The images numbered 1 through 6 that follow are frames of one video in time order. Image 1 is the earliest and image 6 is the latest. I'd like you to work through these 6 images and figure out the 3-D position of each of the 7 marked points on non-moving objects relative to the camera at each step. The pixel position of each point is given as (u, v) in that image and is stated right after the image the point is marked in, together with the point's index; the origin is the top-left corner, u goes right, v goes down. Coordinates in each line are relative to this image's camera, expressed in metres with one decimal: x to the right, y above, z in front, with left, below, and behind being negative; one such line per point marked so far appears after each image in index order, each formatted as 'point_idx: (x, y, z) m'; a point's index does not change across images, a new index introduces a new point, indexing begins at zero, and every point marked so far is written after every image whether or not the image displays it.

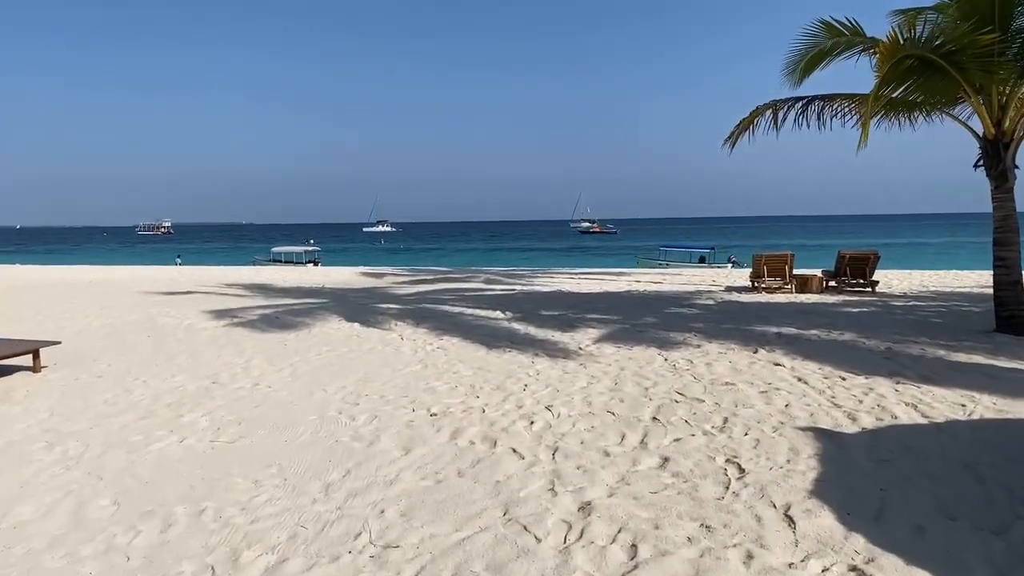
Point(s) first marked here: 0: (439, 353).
0: (-0.8, -0.7, +7.5) m
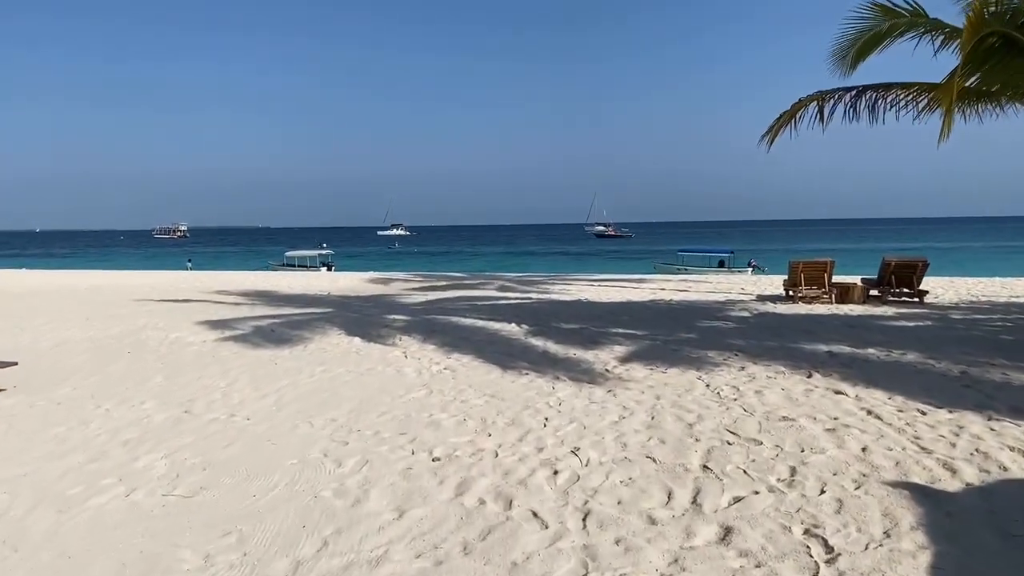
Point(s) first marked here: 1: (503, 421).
0: (-0.6, -0.8, +6.6) m
1: (-0.1, -0.9, +5.1) m
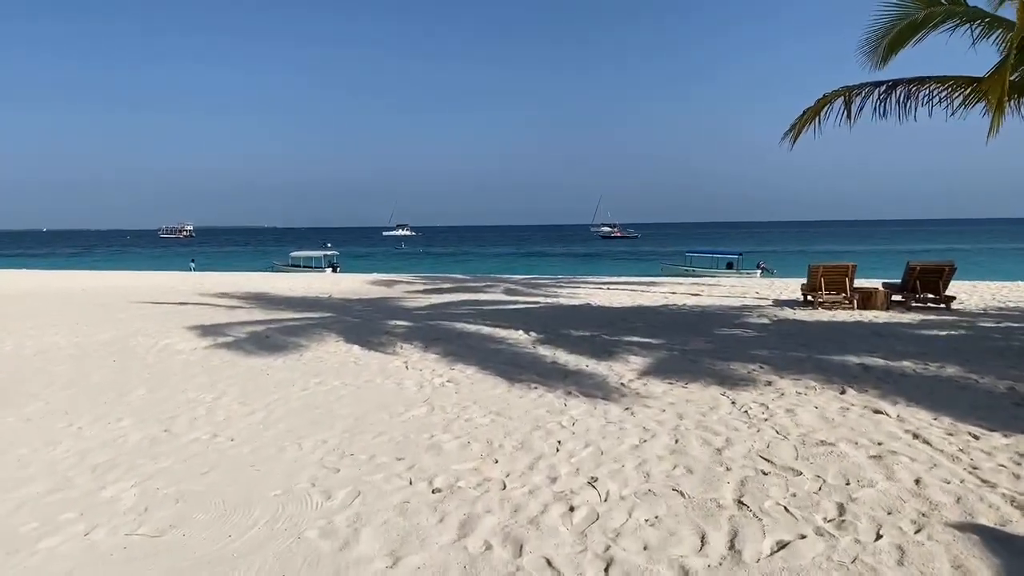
0: (-0.5, -0.9, +6.1) m
1: (0.0, -1.0, +4.7) m
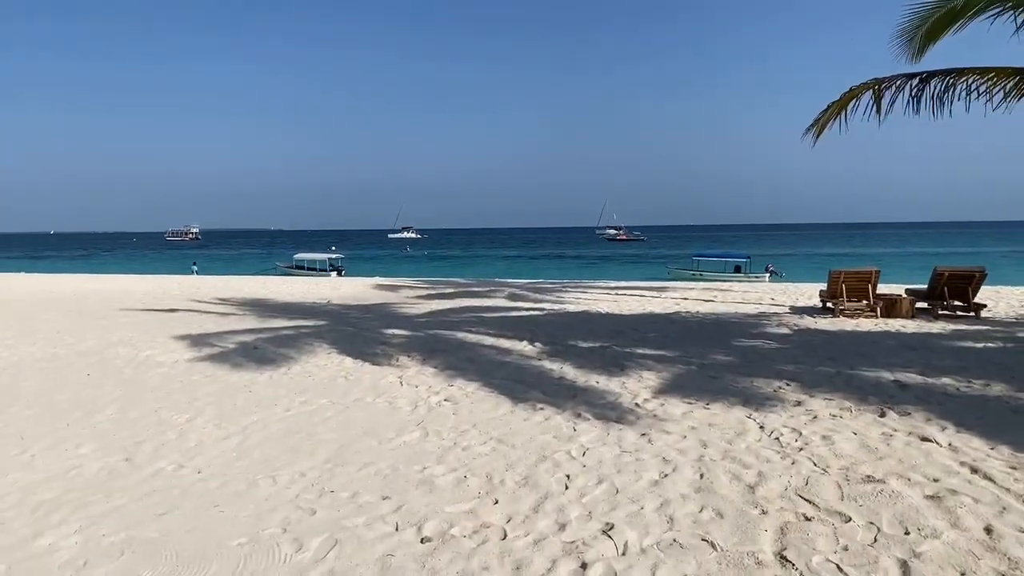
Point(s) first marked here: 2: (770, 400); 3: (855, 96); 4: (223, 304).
0: (-0.5, -0.9, +5.6) m
1: (0.0, -1.1, +4.1) m
2: (+2.0, -0.9, +5.7) m
3: (+3.7, +2.1, +7.8) m
4: (-5.5, -0.3, +13.6) m
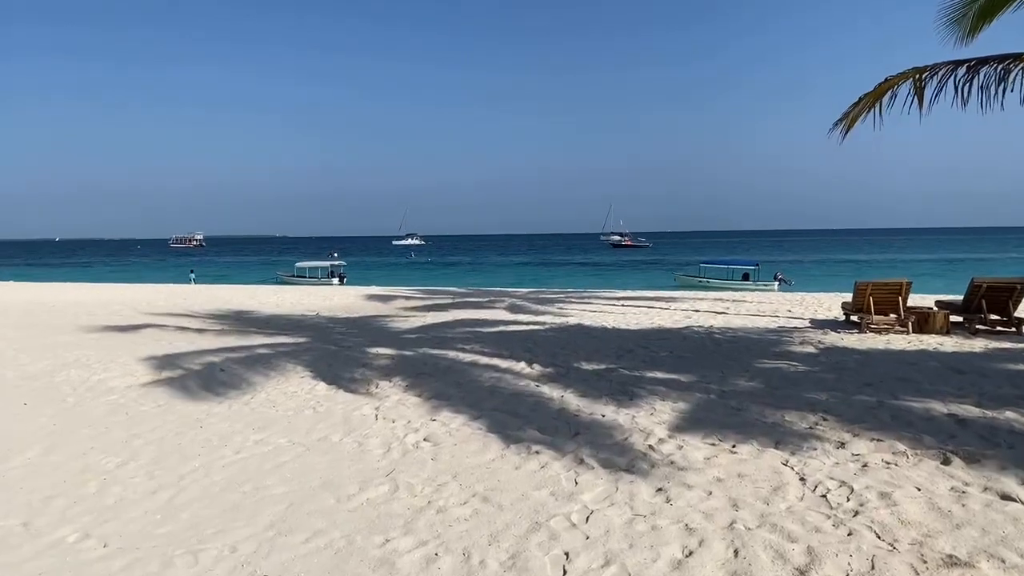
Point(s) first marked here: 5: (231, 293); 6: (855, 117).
0: (-0.6, -1.1, +4.7) m
1: (-0.1, -1.2, +3.2) m
2: (+2.0, -1.0, +4.8) m
3: (+3.7, +1.9, +7.0) m
4: (-5.5, -0.5, +12.8) m
5: (-7.7, -0.1, +20.0) m
6: (+3.4, +1.7, +7.1) m
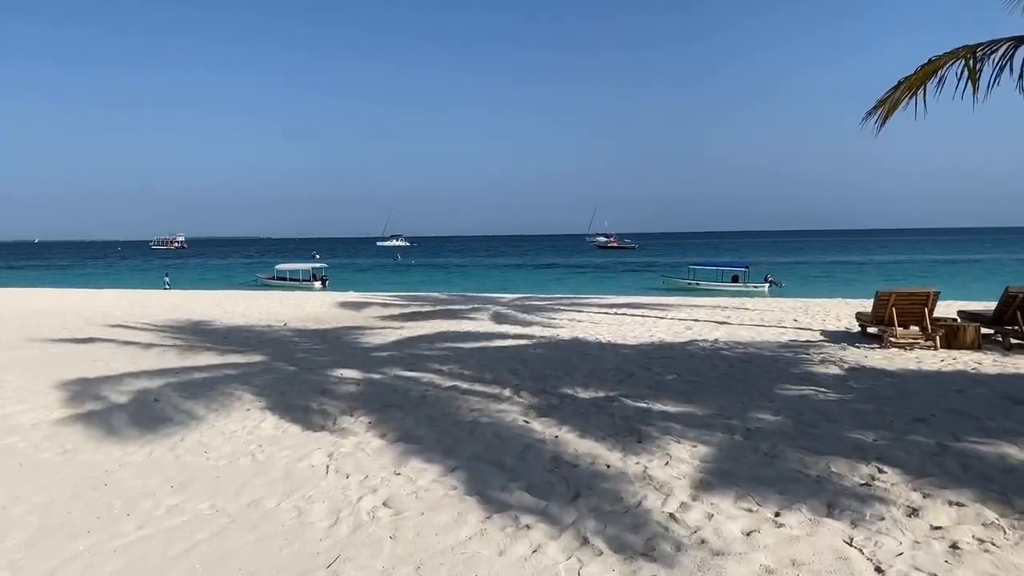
0: (-0.7, -1.2, +3.6) m
1: (-0.1, -1.3, +2.2) m
2: (+1.9, -1.1, +3.8) m
3: (+3.5, +1.8, +6.0) m
4: (-5.7, -0.7, +11.6) m
5: (-8.1, -0.3, +18.7) m
6: (+3.3, +1.5, +6.1) m
